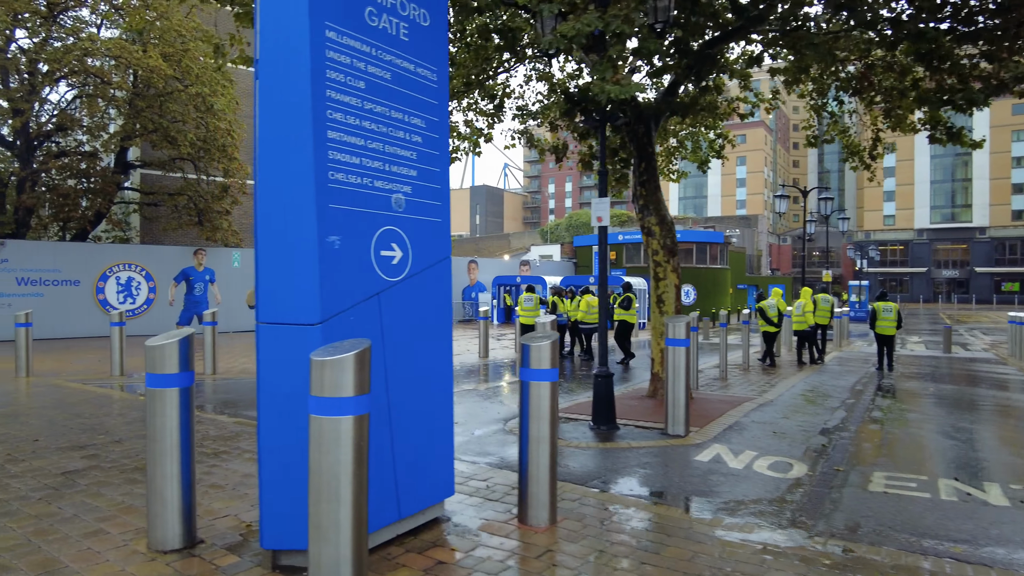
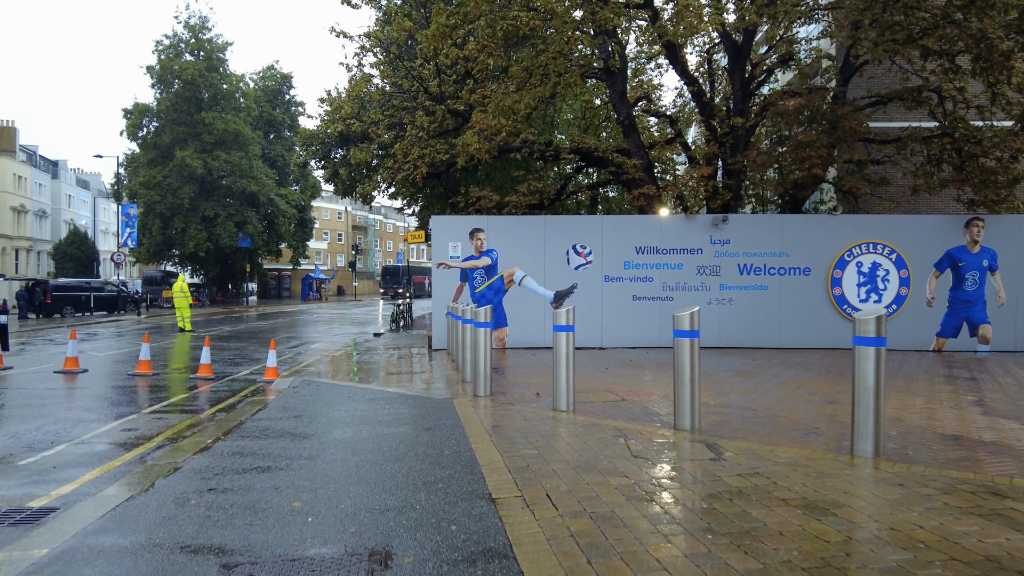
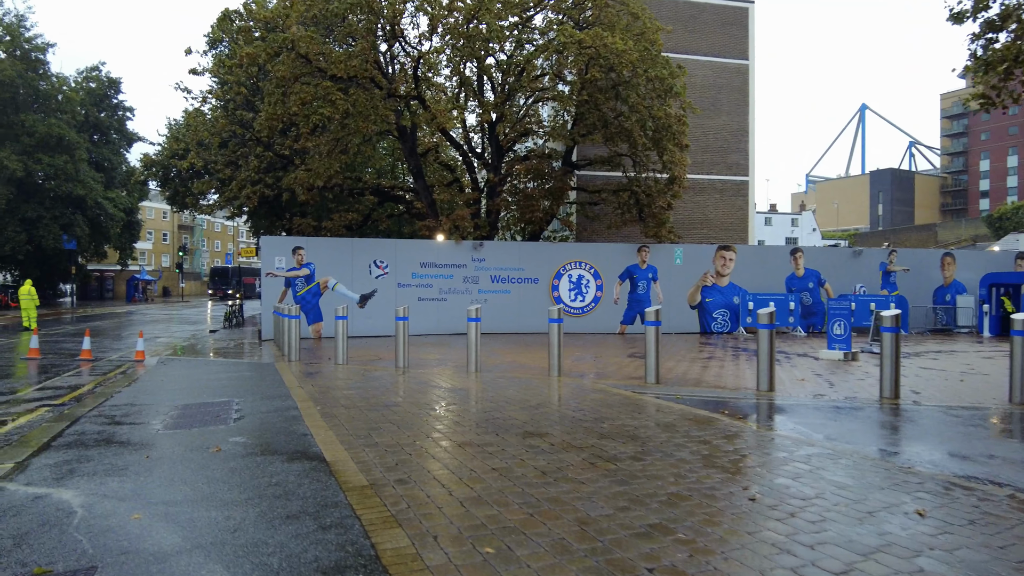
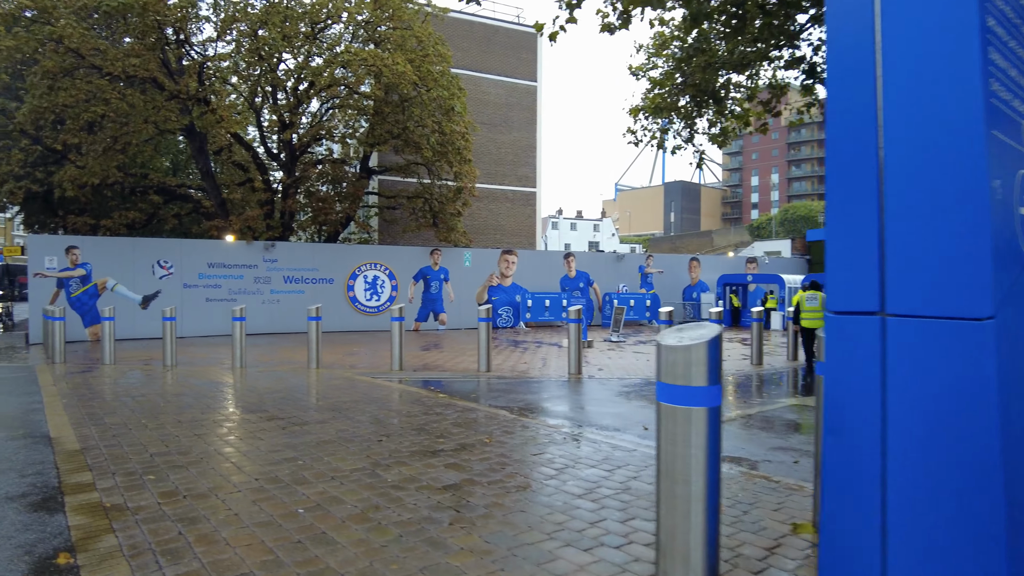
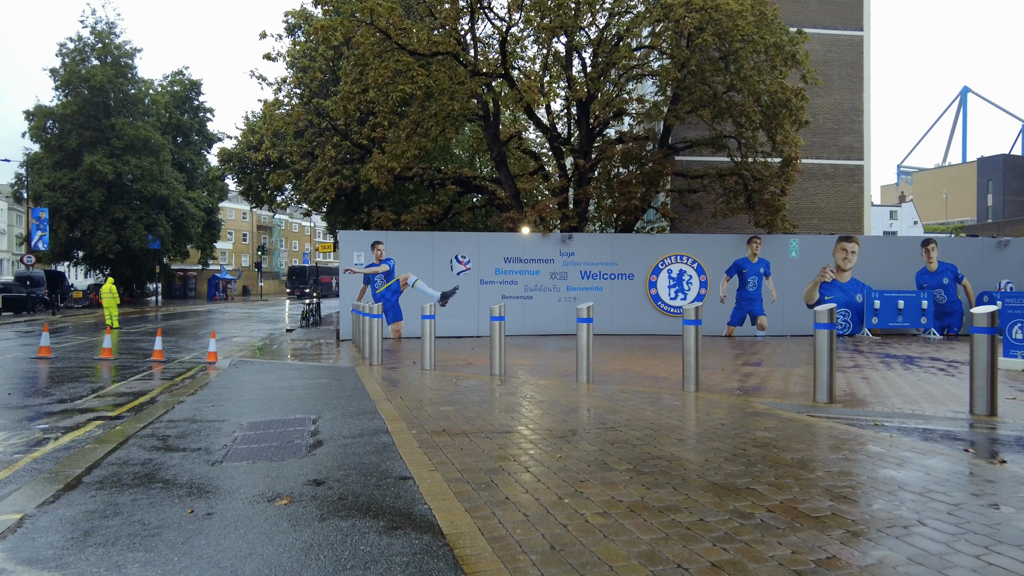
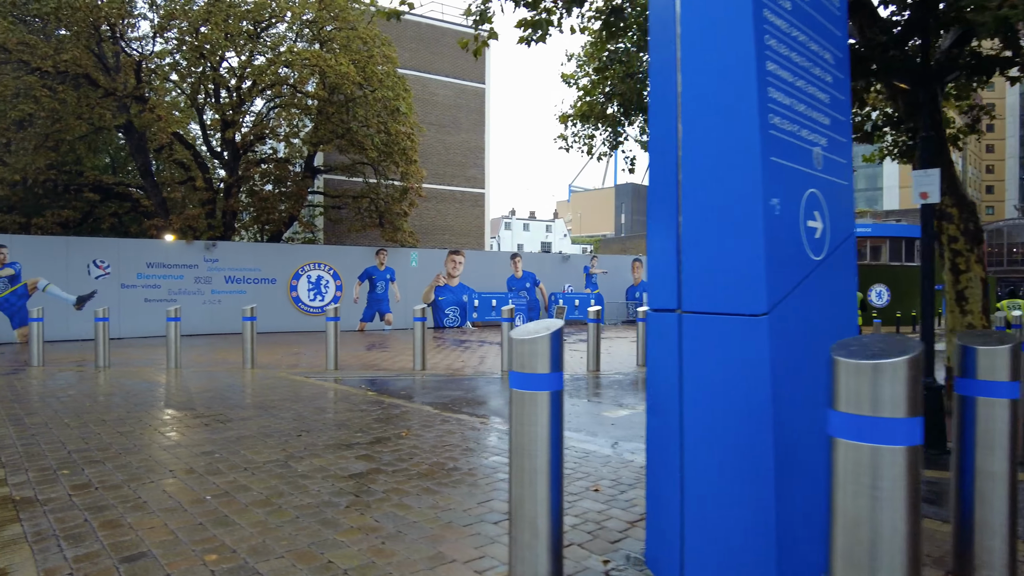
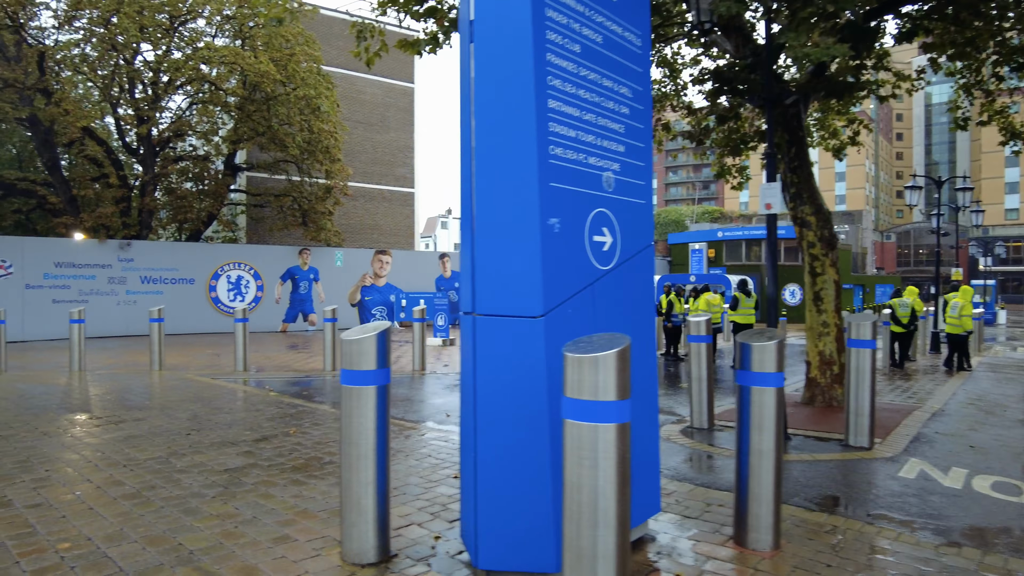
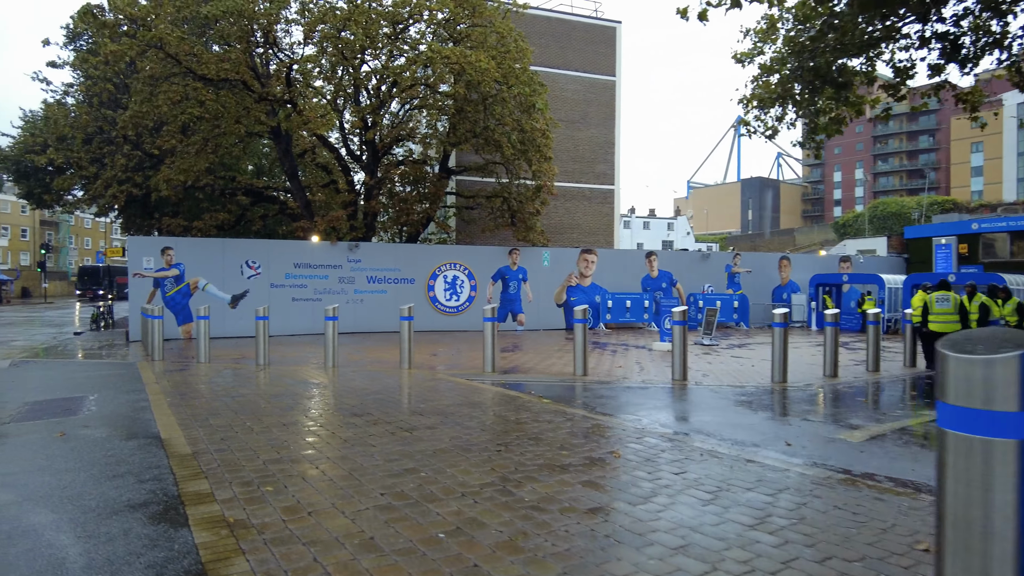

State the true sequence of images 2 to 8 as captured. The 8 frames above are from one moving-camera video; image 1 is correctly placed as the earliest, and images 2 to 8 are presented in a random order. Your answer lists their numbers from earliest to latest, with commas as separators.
7, 6, 4, 8, 3, 5, 2
